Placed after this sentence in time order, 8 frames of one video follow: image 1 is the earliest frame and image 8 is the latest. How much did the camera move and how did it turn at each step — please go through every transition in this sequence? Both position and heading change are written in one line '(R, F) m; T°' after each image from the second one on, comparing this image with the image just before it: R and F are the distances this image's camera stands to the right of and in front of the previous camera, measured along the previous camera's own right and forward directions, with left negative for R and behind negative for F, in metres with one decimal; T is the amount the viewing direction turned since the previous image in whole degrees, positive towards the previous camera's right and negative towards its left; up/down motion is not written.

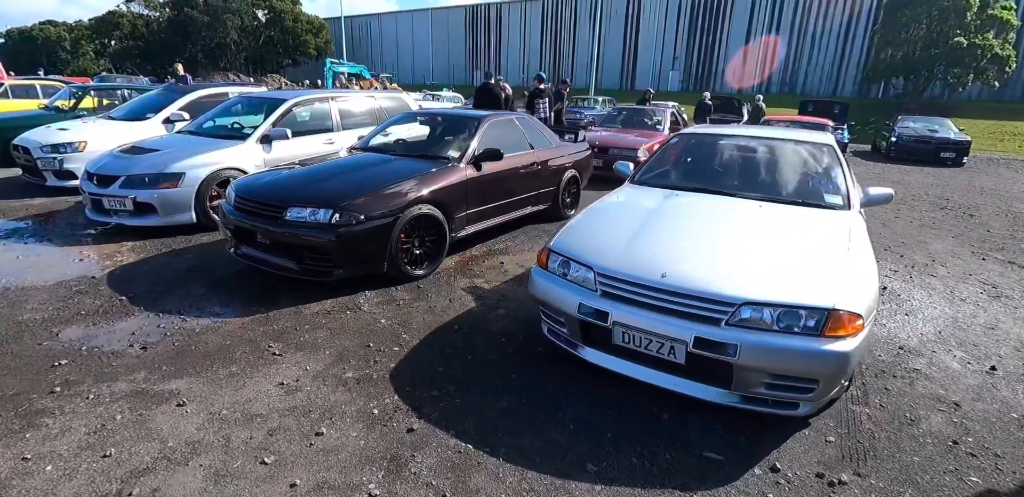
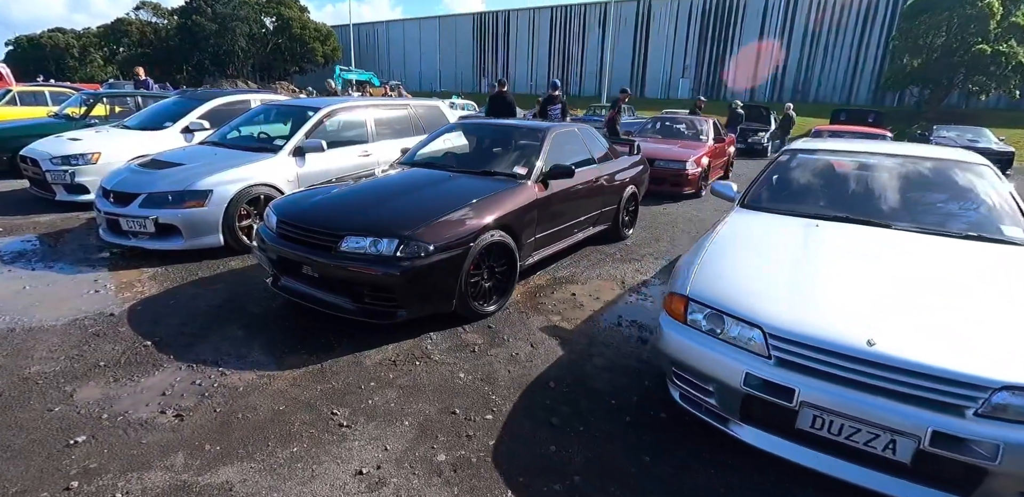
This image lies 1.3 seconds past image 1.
(-0.6, +0.6) m; 0°
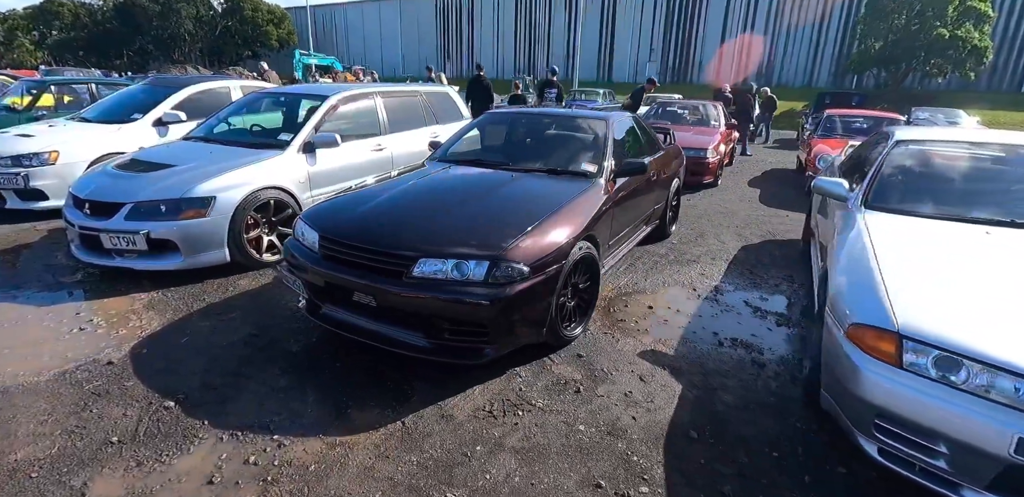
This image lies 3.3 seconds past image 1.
(-0.8, +0.6) m; +4°
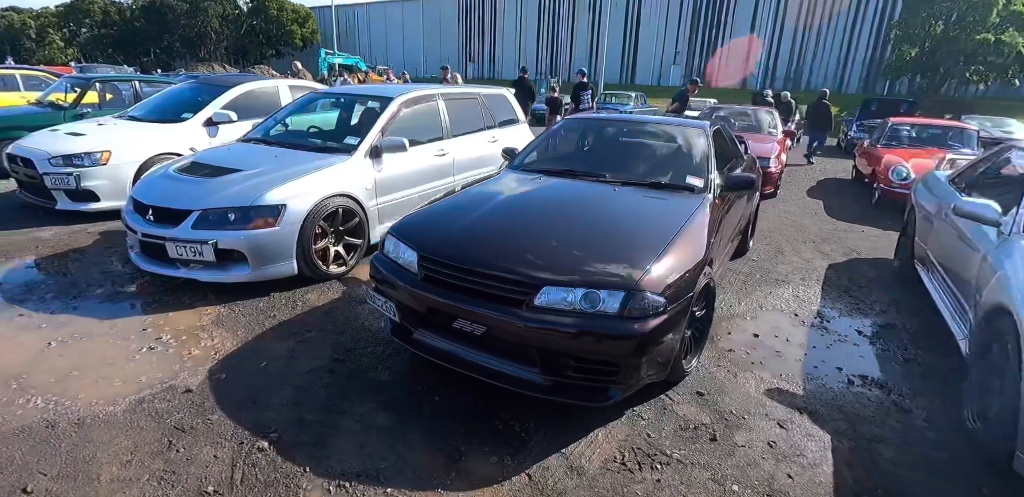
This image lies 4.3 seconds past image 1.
(-0.6, +0.3) m; -2°
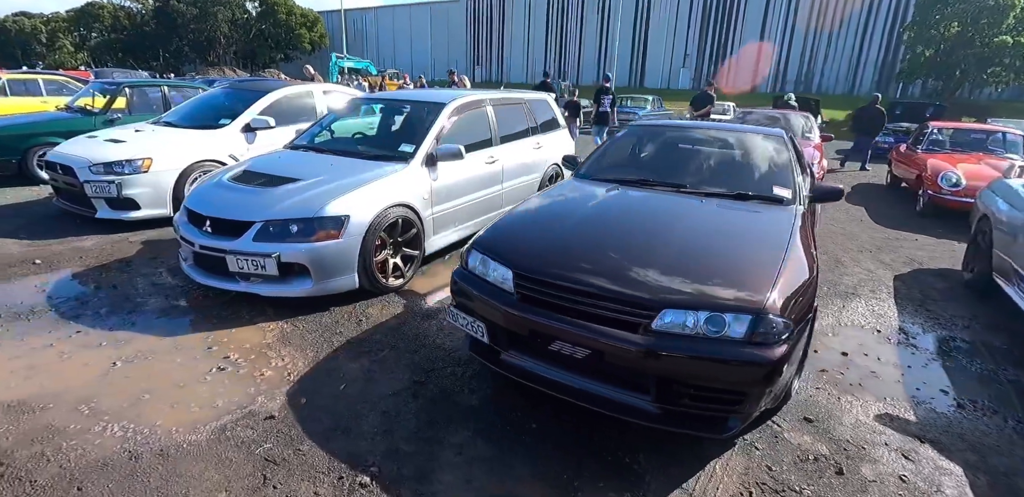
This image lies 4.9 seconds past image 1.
(-0.5, +0.1) m; 0°
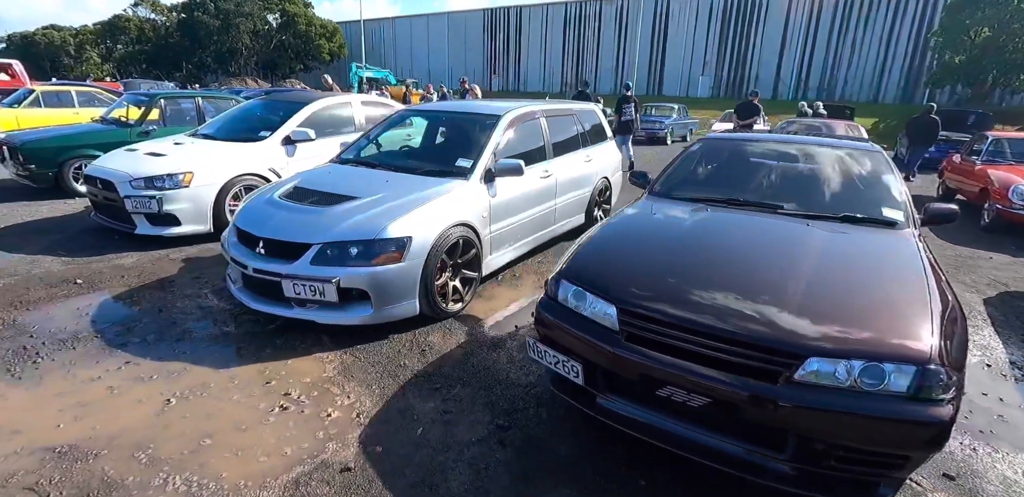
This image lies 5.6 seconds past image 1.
(-0.4, +0.2) m; -1°
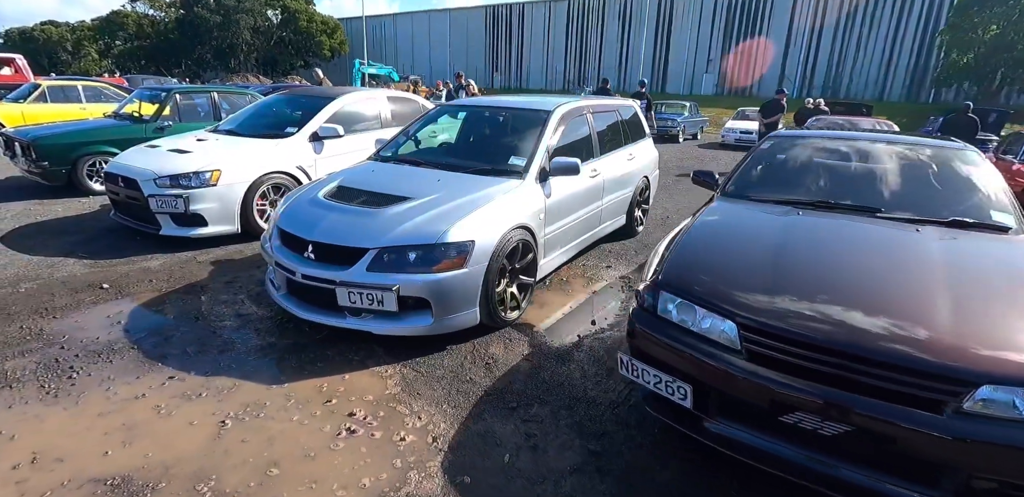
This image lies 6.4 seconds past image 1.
(-0.4, +0.2) m; 0°
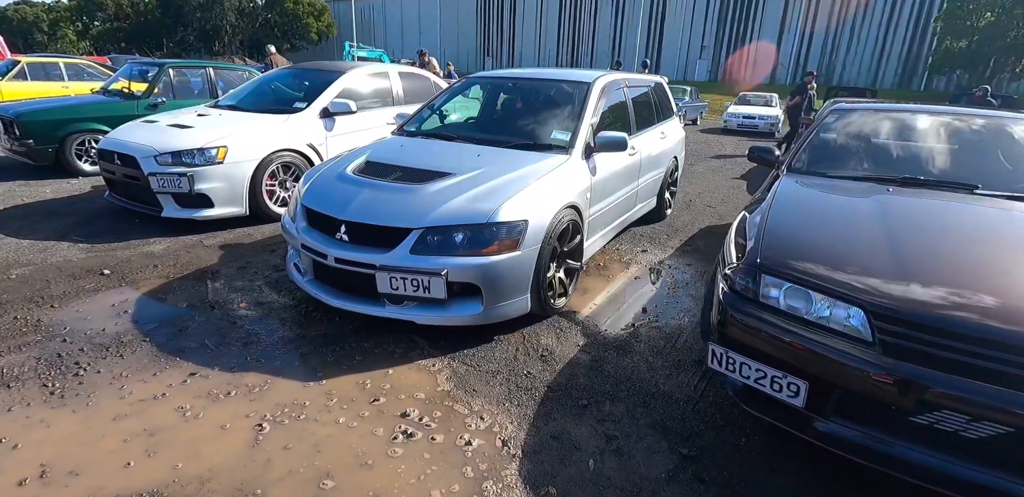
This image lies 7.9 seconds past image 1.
(-0.4, +0.3) m; +1°
